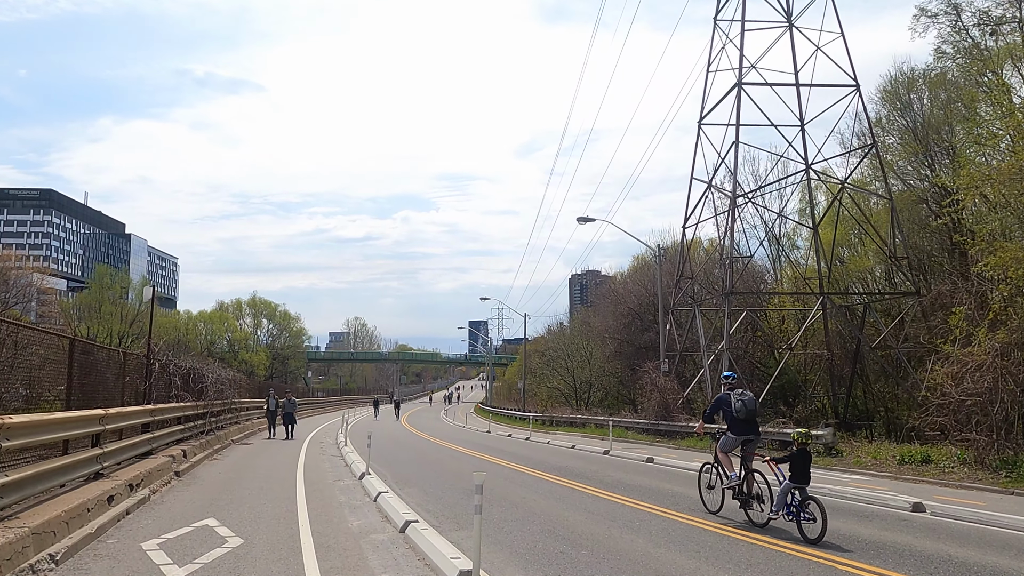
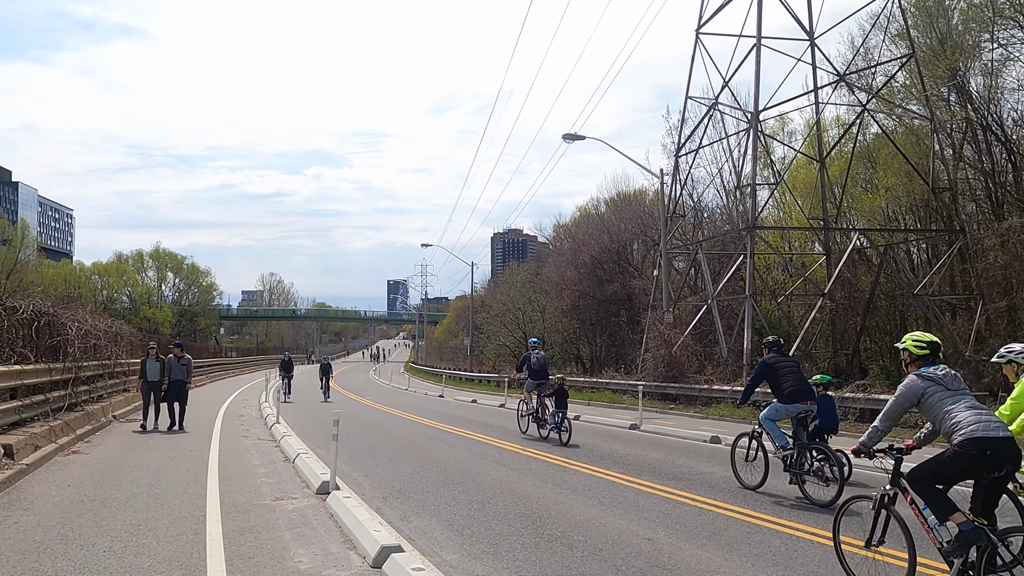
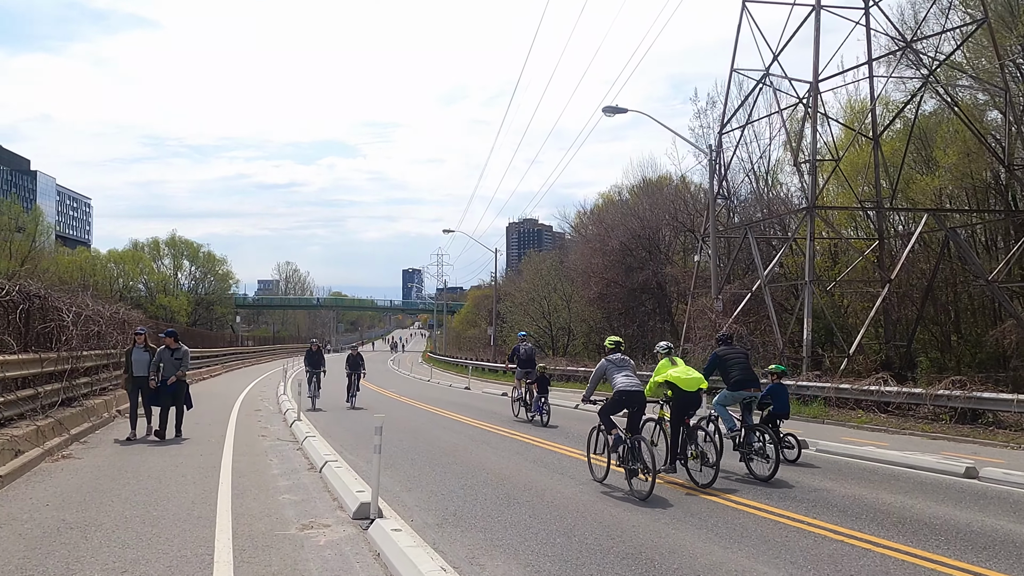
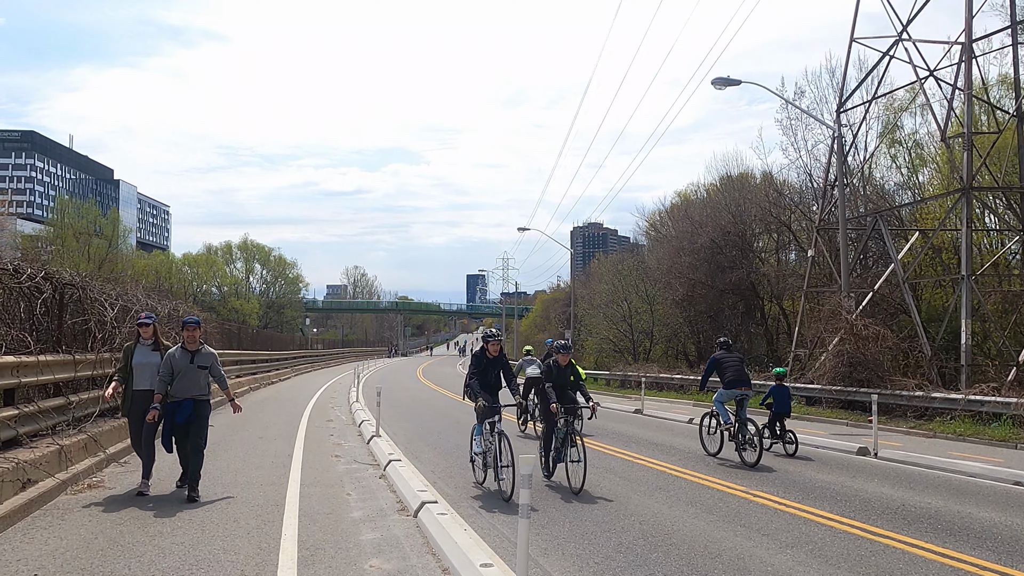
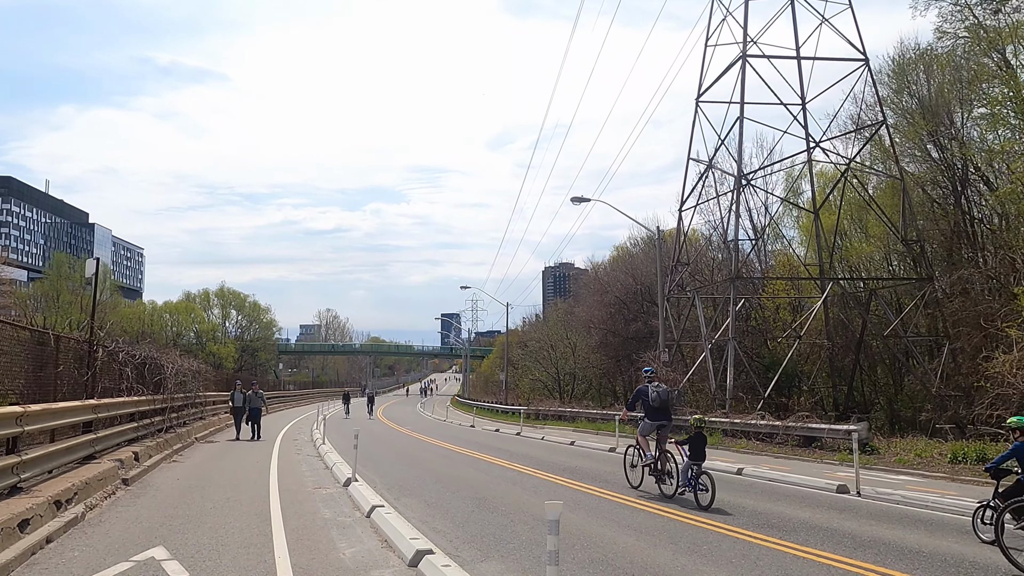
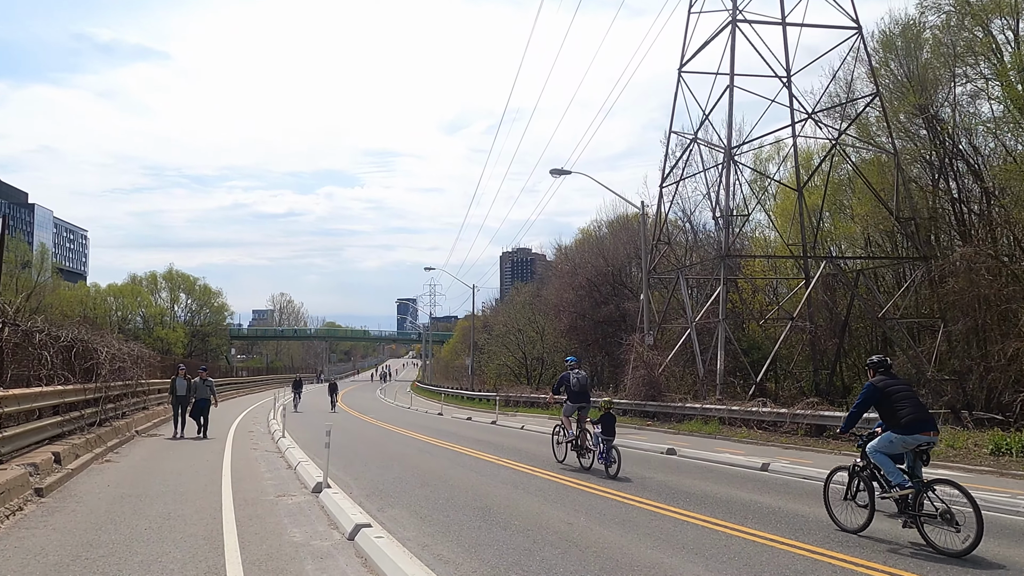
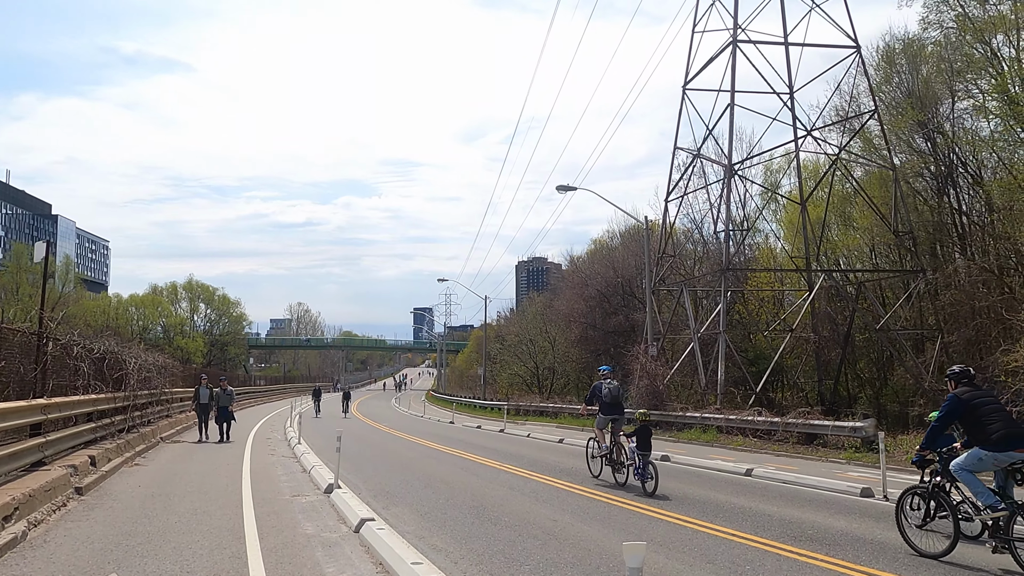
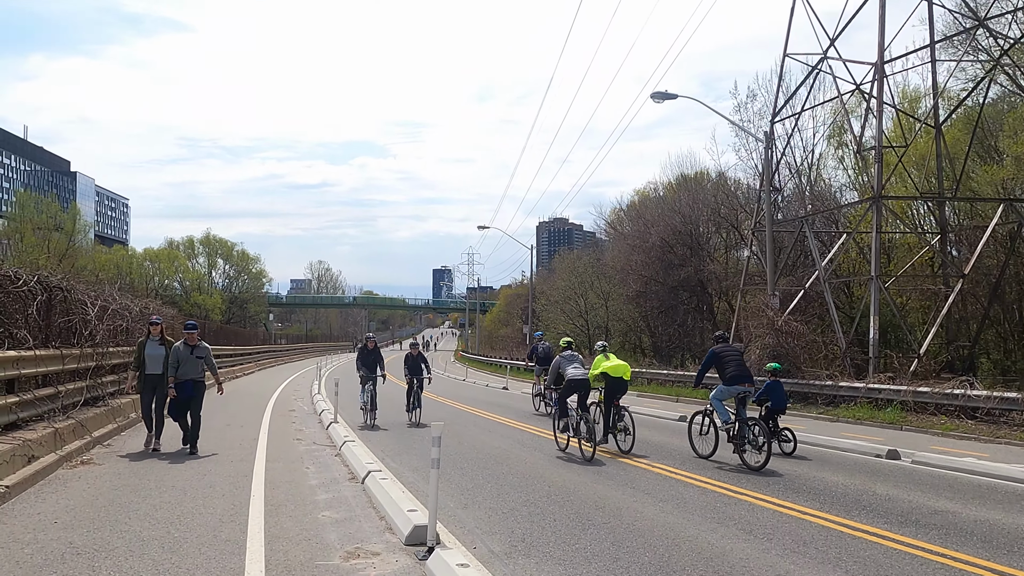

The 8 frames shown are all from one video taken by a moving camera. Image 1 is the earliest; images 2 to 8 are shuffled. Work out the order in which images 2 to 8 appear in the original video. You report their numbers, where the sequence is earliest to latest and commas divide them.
5, 7, 6, 2, 3, 8, 4
